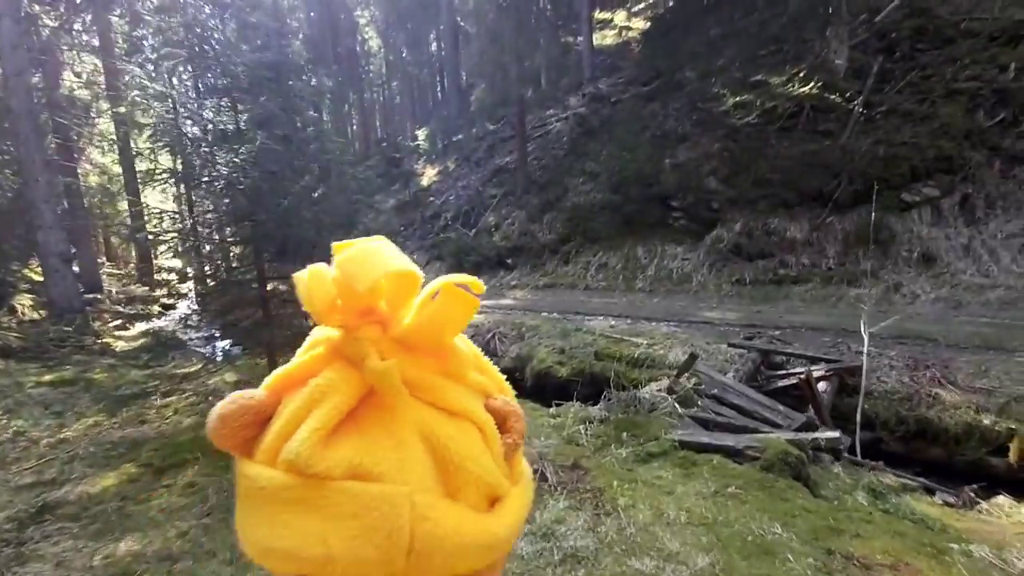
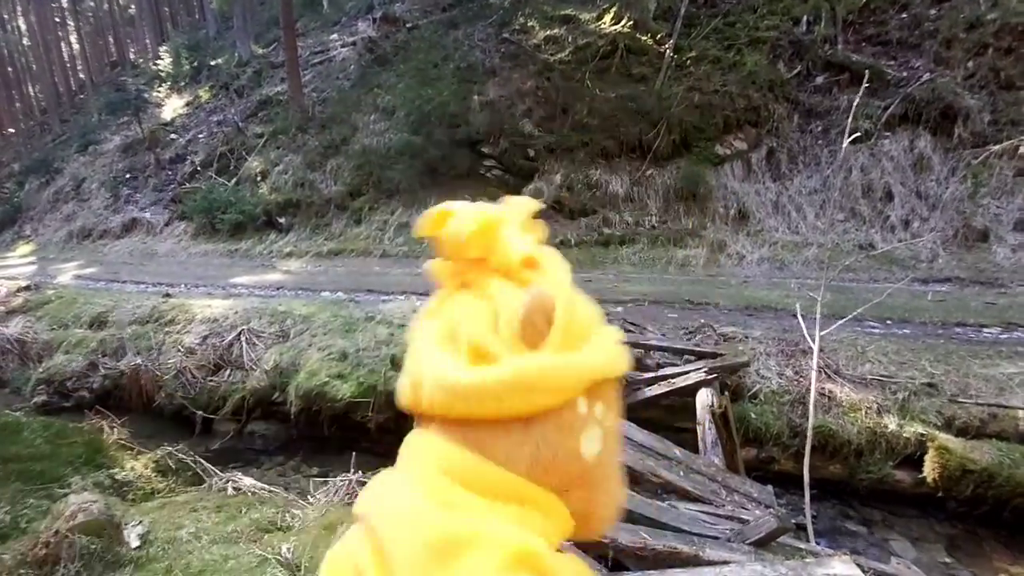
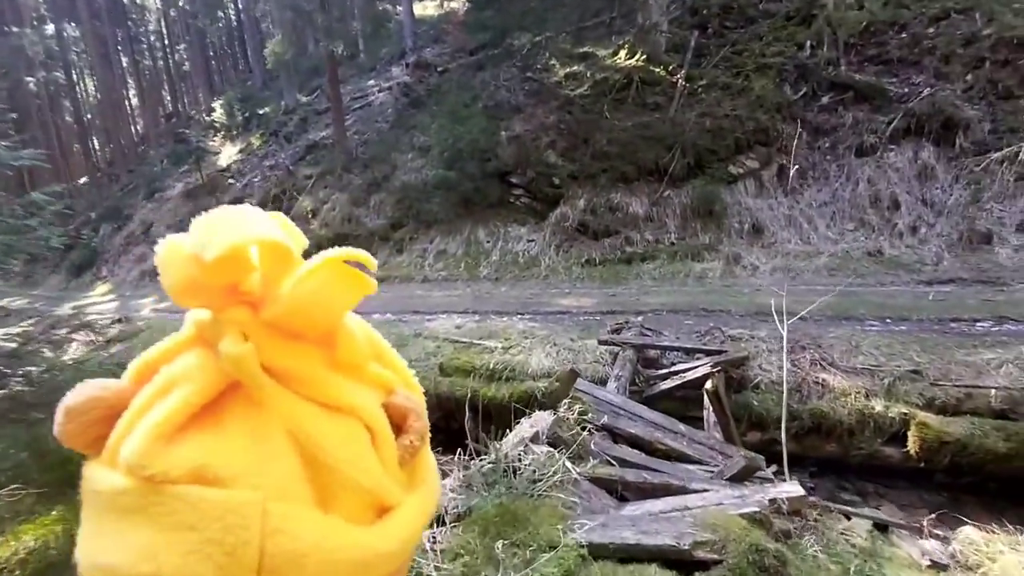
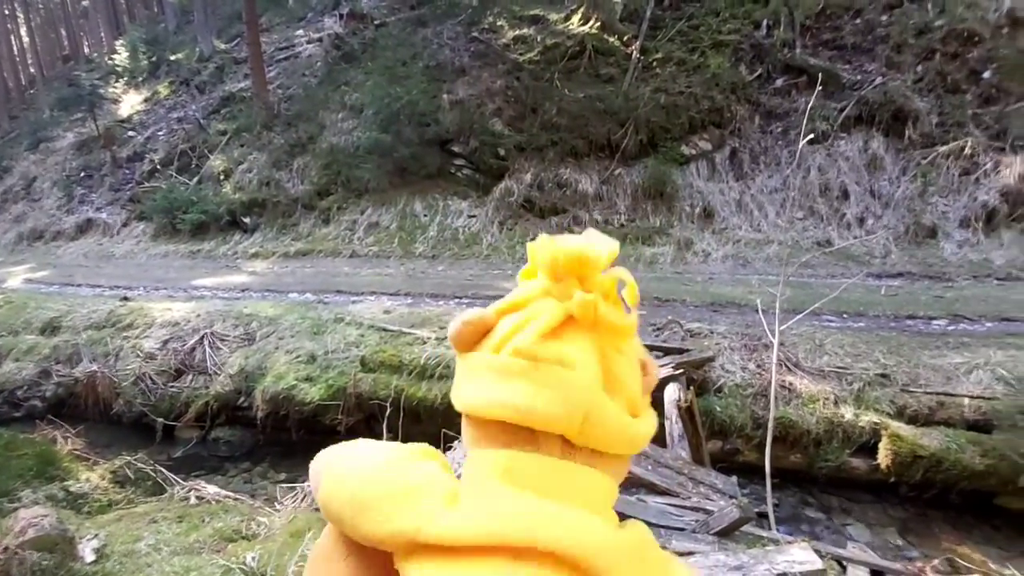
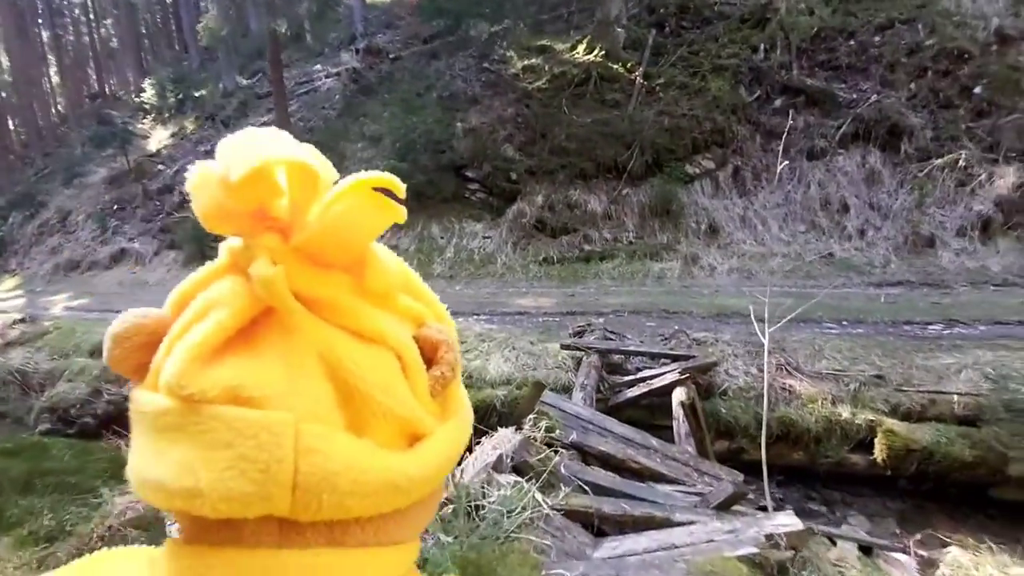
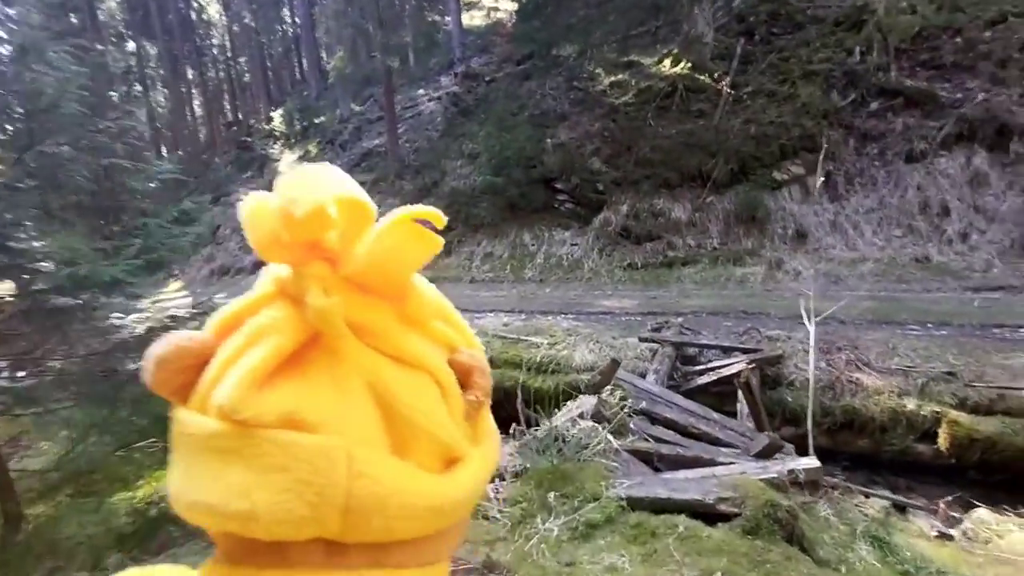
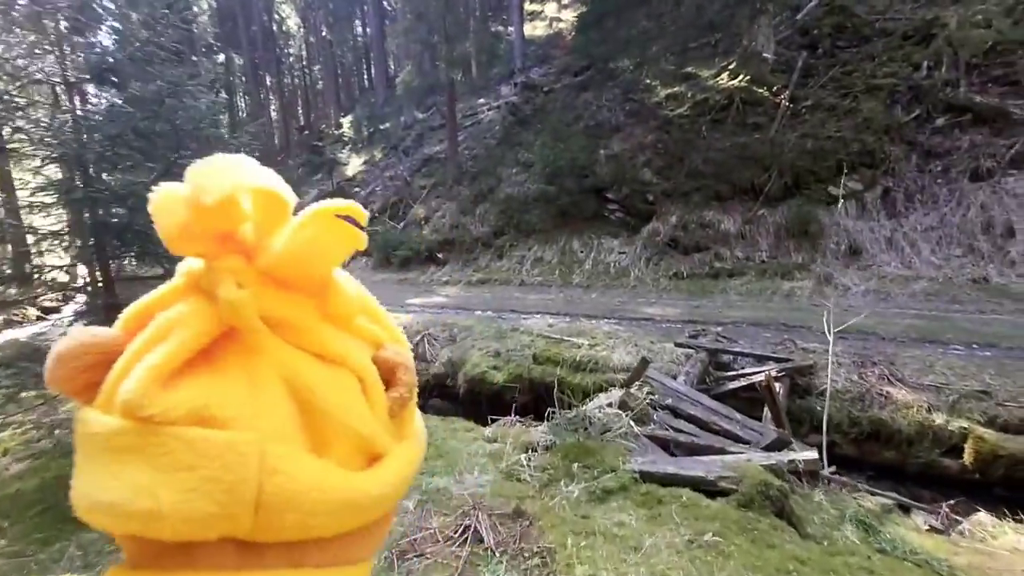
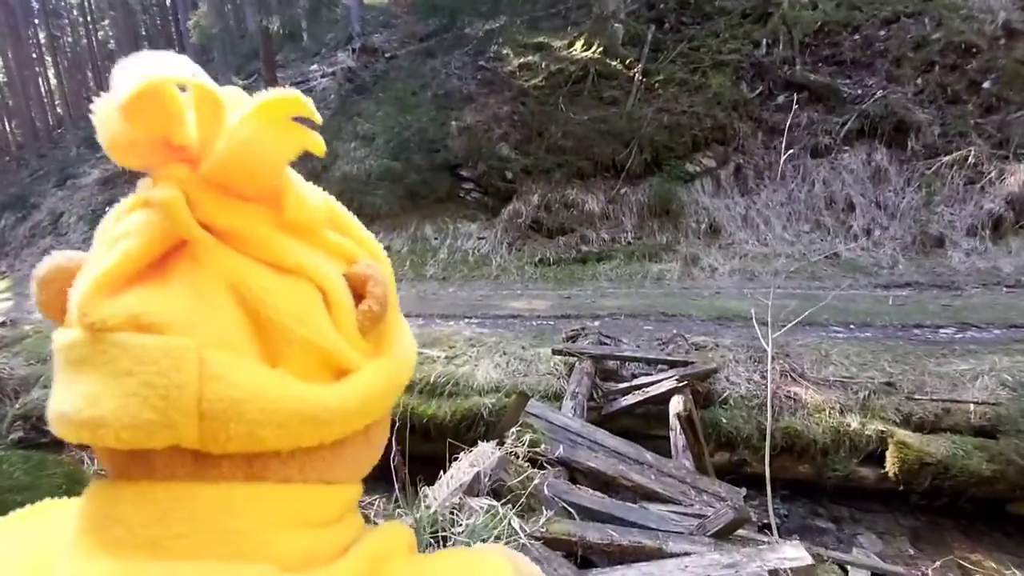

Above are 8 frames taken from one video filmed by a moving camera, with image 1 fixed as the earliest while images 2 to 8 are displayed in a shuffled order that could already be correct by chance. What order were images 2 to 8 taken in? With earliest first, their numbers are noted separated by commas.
7, 6, 3, 5, 8, 2, 4
